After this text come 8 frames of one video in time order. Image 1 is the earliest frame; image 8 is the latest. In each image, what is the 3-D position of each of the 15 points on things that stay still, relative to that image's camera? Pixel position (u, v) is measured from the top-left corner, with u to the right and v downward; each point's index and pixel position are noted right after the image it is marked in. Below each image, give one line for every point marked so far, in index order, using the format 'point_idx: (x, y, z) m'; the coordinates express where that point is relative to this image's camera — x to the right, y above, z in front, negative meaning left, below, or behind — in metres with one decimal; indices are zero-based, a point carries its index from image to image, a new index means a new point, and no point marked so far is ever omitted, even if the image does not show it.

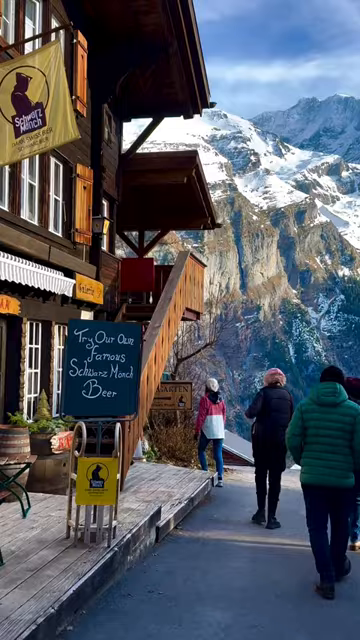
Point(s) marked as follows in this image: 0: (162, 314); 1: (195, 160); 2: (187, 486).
0: (-0.4, +0.2, +12.7) m
1: (+0.4, +3.6, +13.6) m
2: (+0.1, -2.9, +10.4) m
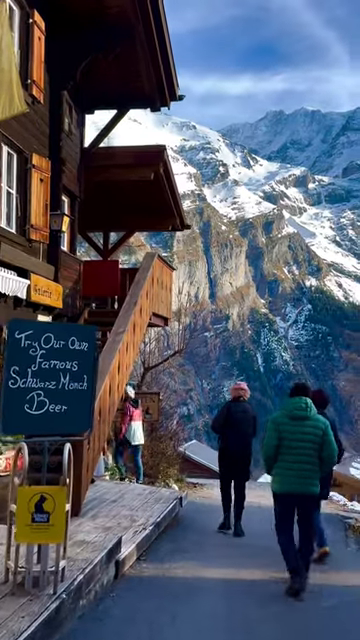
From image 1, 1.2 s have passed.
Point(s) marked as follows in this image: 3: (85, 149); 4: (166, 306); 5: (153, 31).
0: (-1.0, +0.1, +11.7) m
1: (-0.3, +3.5, +12.7) m
2: (-0.4, -2.9, +9.4) m
3: (-2.1, +3.8, +13.6) m
4: (-0.3, +0.4, +15.6) m
5: (-0.6, +6.0, +12.5) m
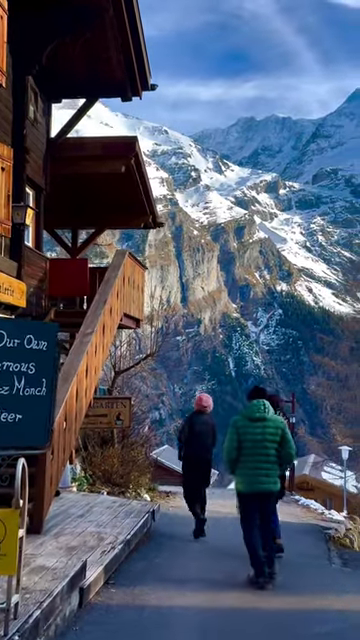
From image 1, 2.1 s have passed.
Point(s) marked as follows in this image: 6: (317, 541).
0: (-1.5, +0.1, +10.9) m
1: (-0.9, +3.4, +12.0) m
2: (-0.8, -2.9, +8.6) m
3: (-2.7, +3.8, +12.8) m
4: (-1.0, +0.3, +14.9) m
5: (-1.1, +5.9, +11.8) m
6: (+2.3, -3.8, +10.3) m
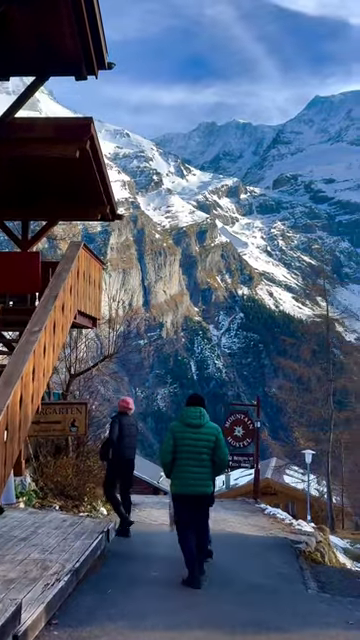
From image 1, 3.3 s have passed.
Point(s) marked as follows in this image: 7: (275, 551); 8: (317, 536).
0: (-2.2, +0.1, +9.8) m
1: (-1.6, +3.5, +11.0) m
2: (-1.4, -2.9, +7.6) m
3: (-3.5, +3.9, +11.6) m
4: (-1.9, +0.4, +13.8) m
5: (-1.8, +6.0, +10.7) m
6: (+1.7, -3.7, +9.5) m
7: (+1.6, -3.9, +10.2) m
8: (+2.8, -4.4, +12.4) m
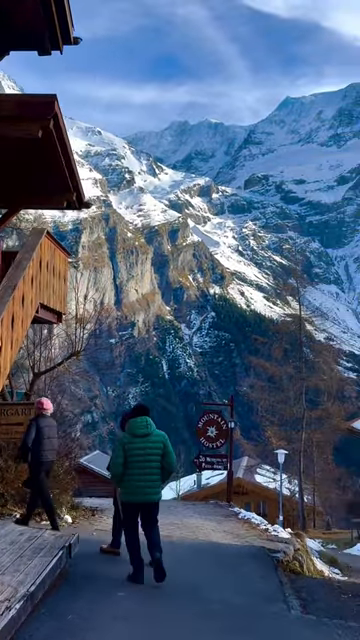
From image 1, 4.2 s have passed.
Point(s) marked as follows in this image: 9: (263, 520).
0: (-2.6, +0.2, +8.9) m
1: (-2.1, +3.6, +10.1) m
2: (-1.7, -2.8, +6.7) m
3: (-4.0, +4.0, +10.7) m
4: (-2.6, +0.5, +12.9) m
5: (-2.3, +6.1, +9.8) m
6: (+1.3, -3.6, +8.8) m
7: (+1.1, -3.8, +9.5) m
8: (+2.2, -4.3, +11.7) m
9: (+2.0, -4.7, +14.3) m
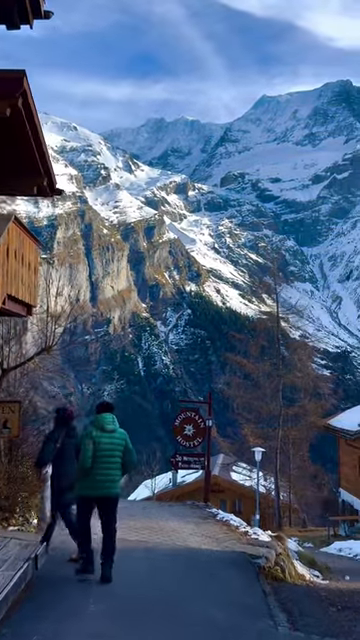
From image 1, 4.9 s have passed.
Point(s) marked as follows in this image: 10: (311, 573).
0: (-3.0, +0.3, +8.2) m
1: (-2.5, +3.7, +9.4) m
2: (-1.9, -2.7, +6.1) m
3: (-4.4, +4.1, +9.9) m
4: (-3.0, +0.6, +12.2) m
5: (-2.6, +6.2, +9.1) m
6: (+0.9, -3.5, +8.2) m
7: (+0.7, -3.7, +9.0) m
8: (+1.8, -4.2, +11.2) m
9: (+1.4, -4.6, +13.8) m
10: (+2.9, -5.6, +13.3) m
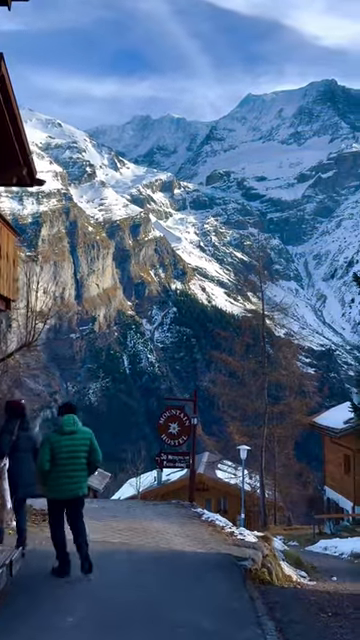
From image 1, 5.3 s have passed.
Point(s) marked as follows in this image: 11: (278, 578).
0: (-3.2, +0.4, +7.8) m
1: (-2.7, +3.8, +9.0) m
2: (-2.1, -2.6, +5.7) m
3: (-4.6, +4.2, +9.4) m
4: (-3.3, +0.7, +11.8) m
5: (-2.8, +6.3, +8.7) m
6: (+0.7, -3.5, +7.9) m
7: (+0.5, -3.6, +8.6) m
8: (+1.5, -4.1, +10.9) m
9: (+1.1, -4.5, +13.5) m
10: (+2.5, -5.5, +13.1) m
11: (+1.6, -4.2, +9.8) m
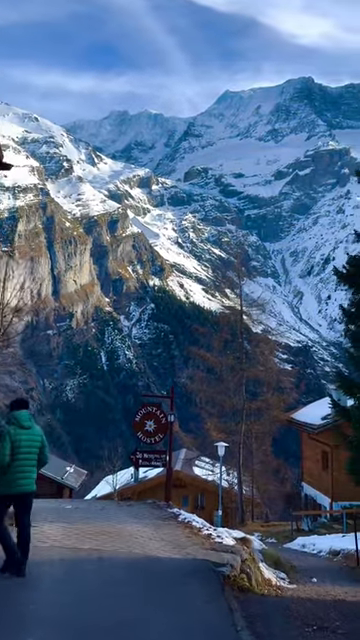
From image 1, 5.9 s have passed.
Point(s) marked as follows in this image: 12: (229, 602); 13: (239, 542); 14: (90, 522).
0: (-3.5, +0.5, +7.1) m
1: (-3.0, +3.9, +8.3) m
2: (-2.3, -2.5, +5.1) m
3: (-5.0, +4.3, +8.7) m
4: (-3.8, +0.8, +11.1) m
5: (-3.2, +6.4, +8.0) m
6: (+0.4, -3.4, +7.4) m
7: (+0.2, -3.5, +8.1) m
8: (+1.1, -4.0, +10.5) m
9: (+0.5, -4.4, +13.0) m
10: (+2.0, -5.4, +12.6) m
11: (+1.2, -4.1, +9.3) m
12: (+0.6, -3.3, +7.1) m
13: (+1.1, -4.3, +11.7) m
14: (-1.9, -4.2, +12.5) m
